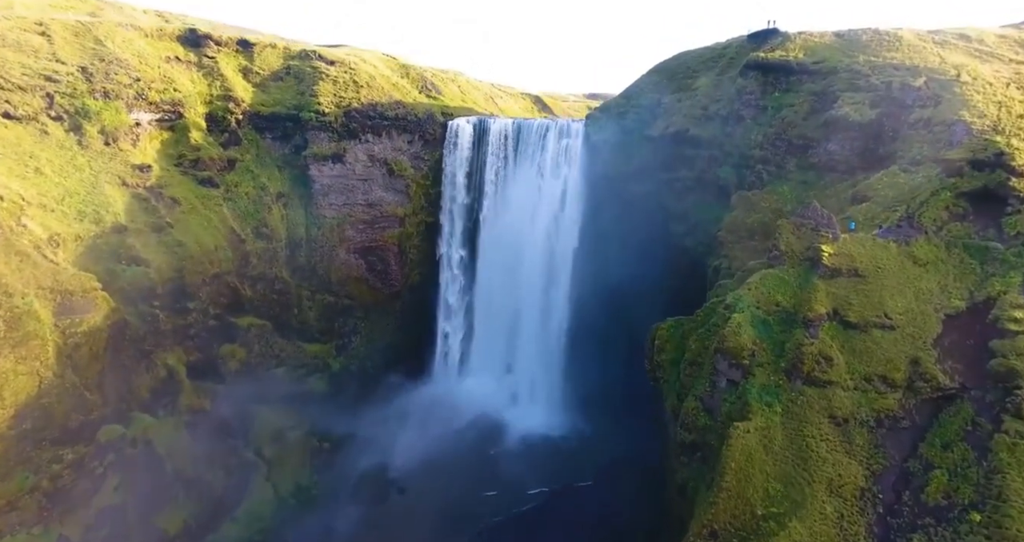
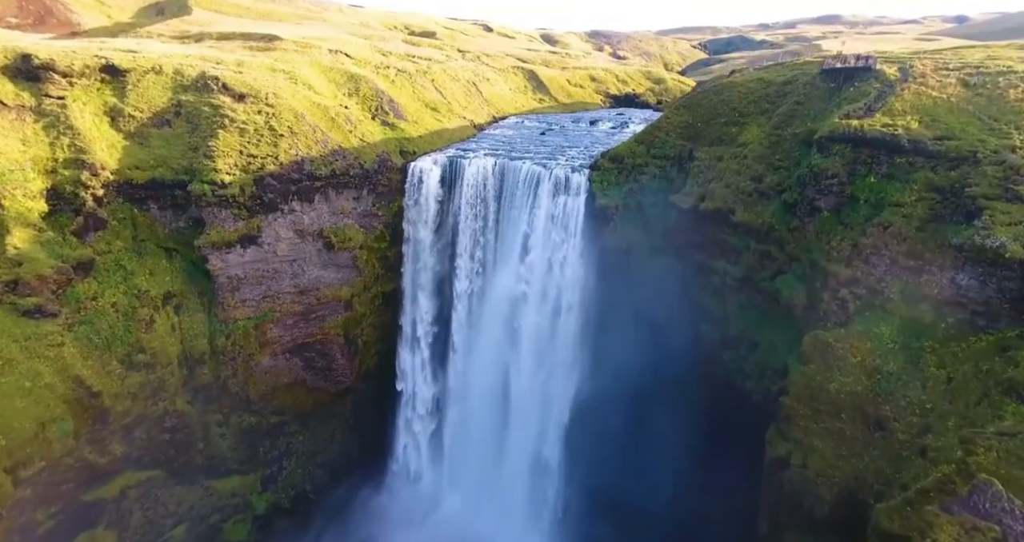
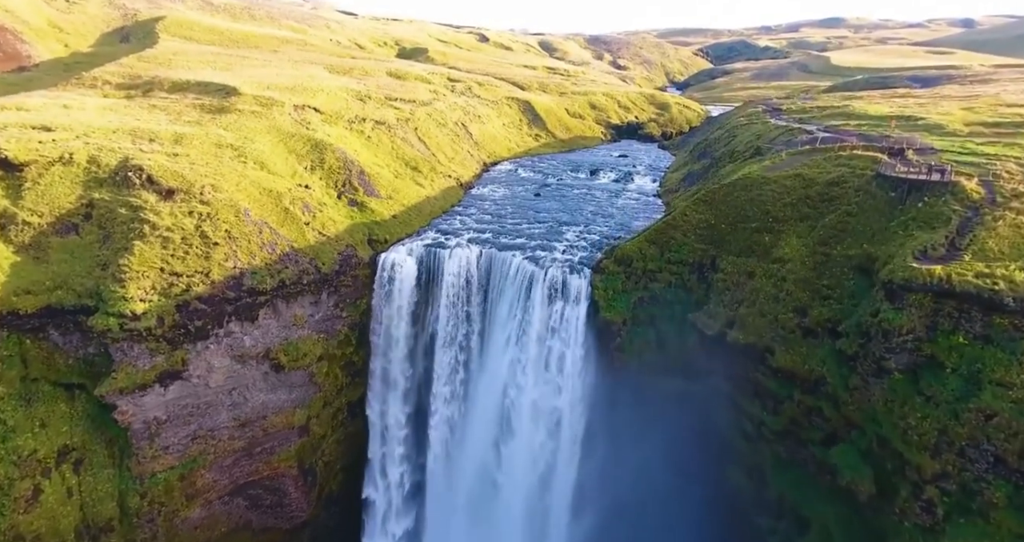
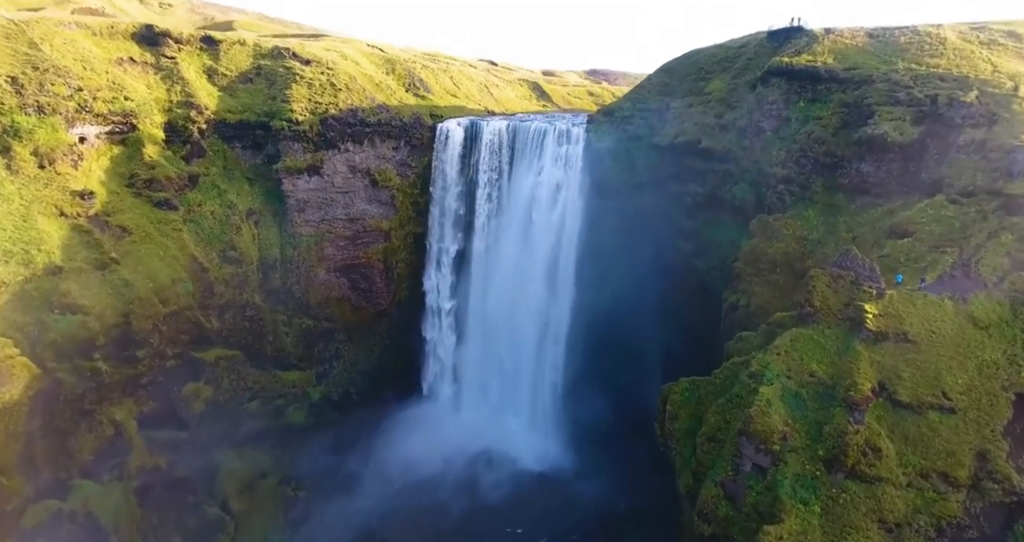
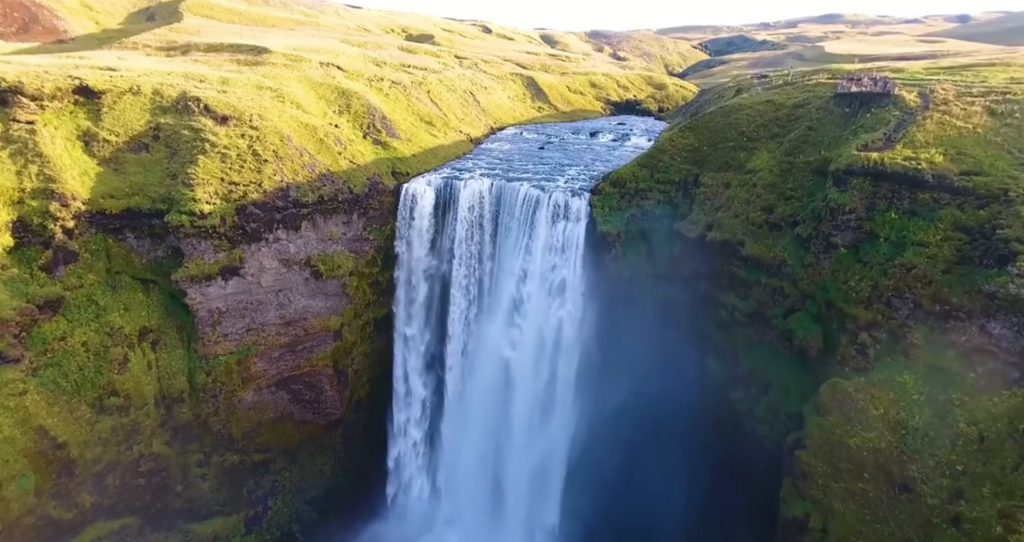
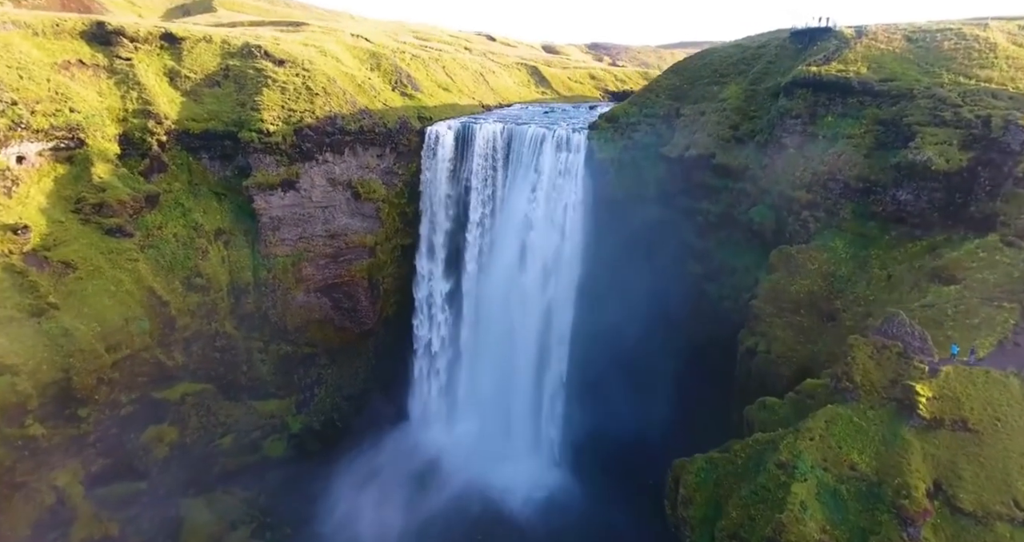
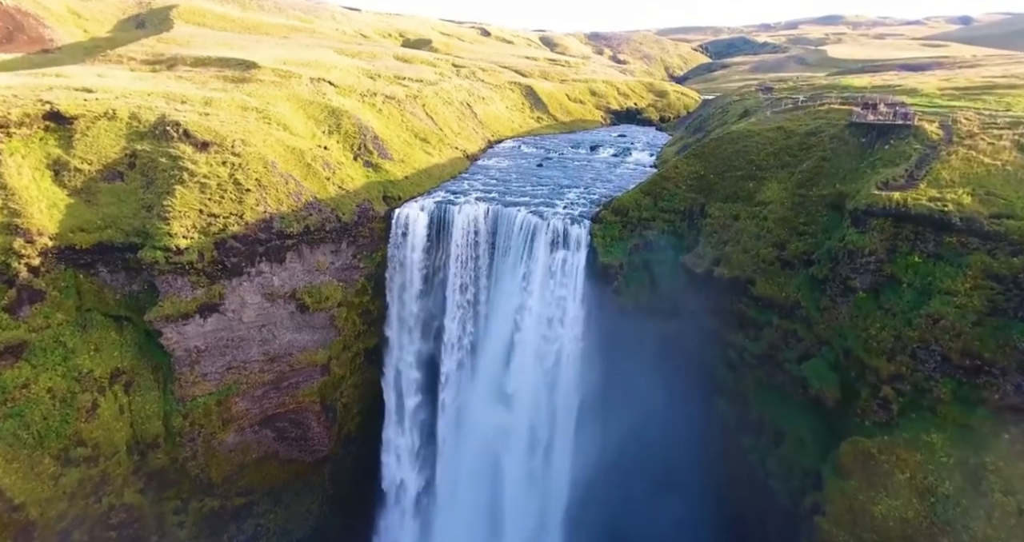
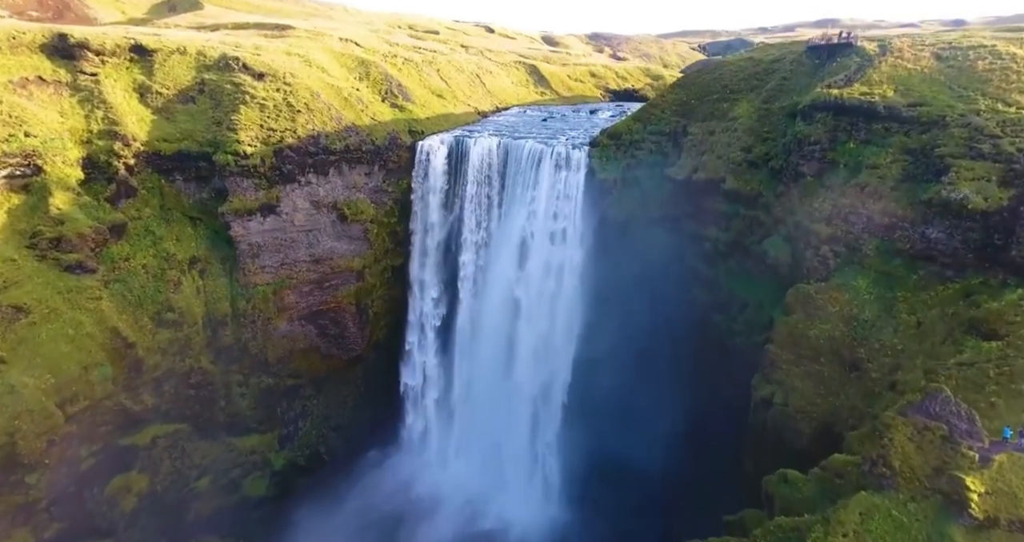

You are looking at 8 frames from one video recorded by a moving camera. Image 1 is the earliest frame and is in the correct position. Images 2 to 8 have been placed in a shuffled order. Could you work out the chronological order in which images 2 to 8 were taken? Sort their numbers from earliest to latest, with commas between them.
4, 6, 8, 2, 5, 7, 3
